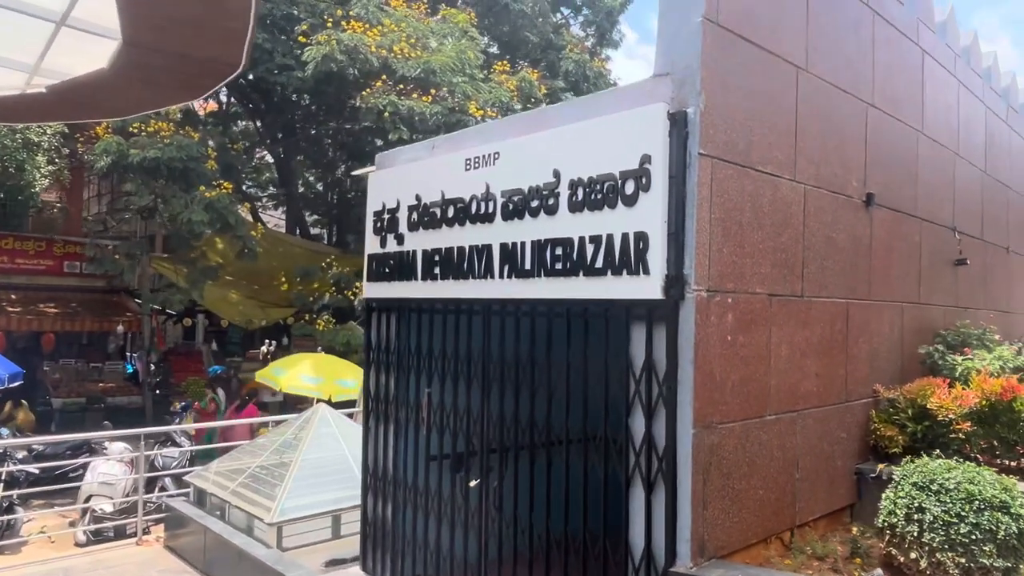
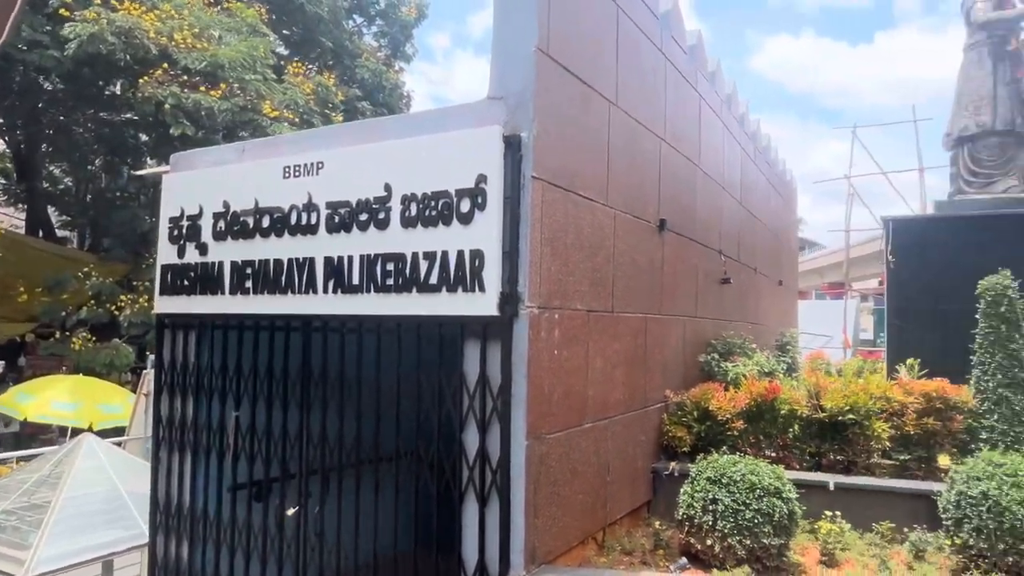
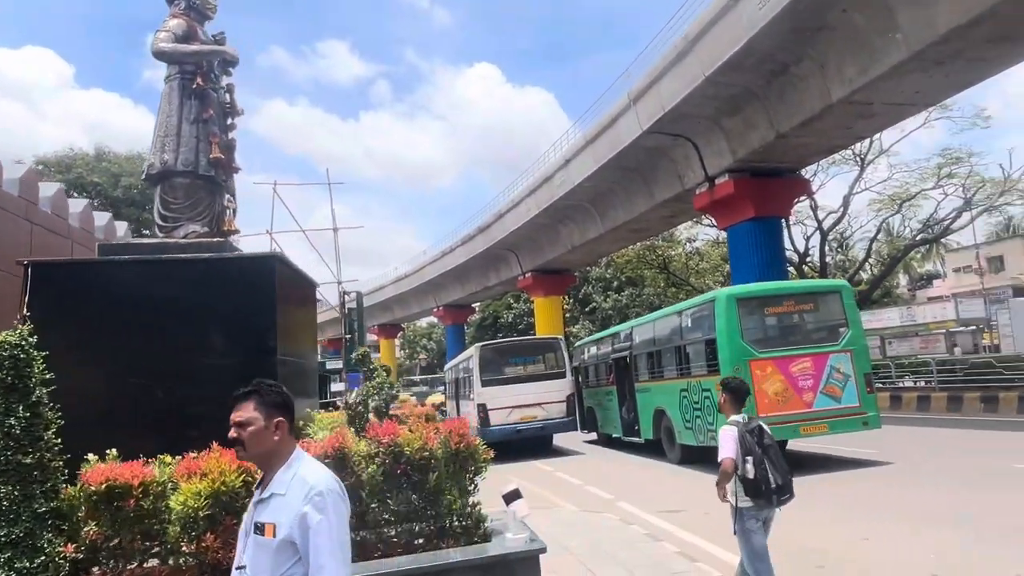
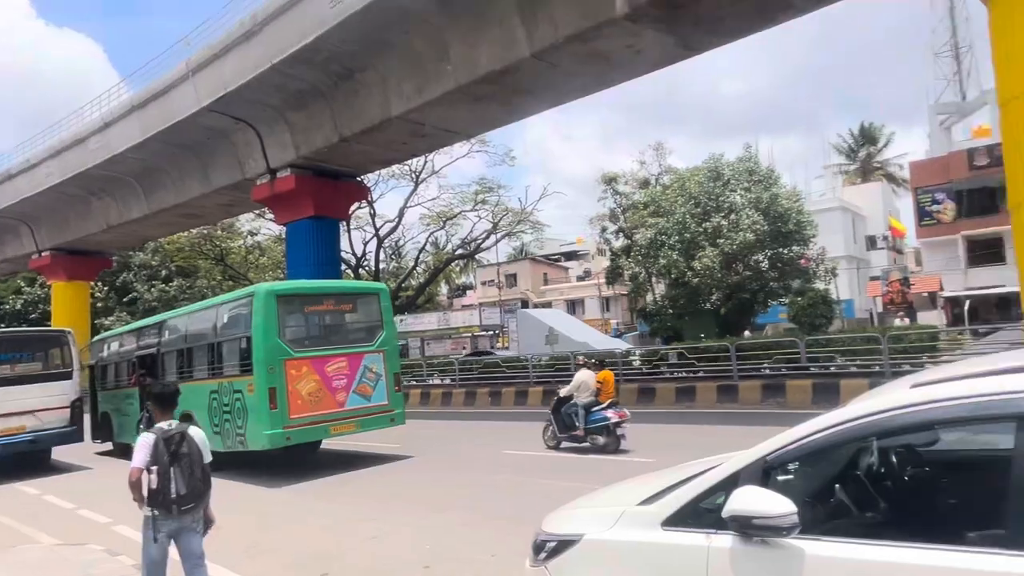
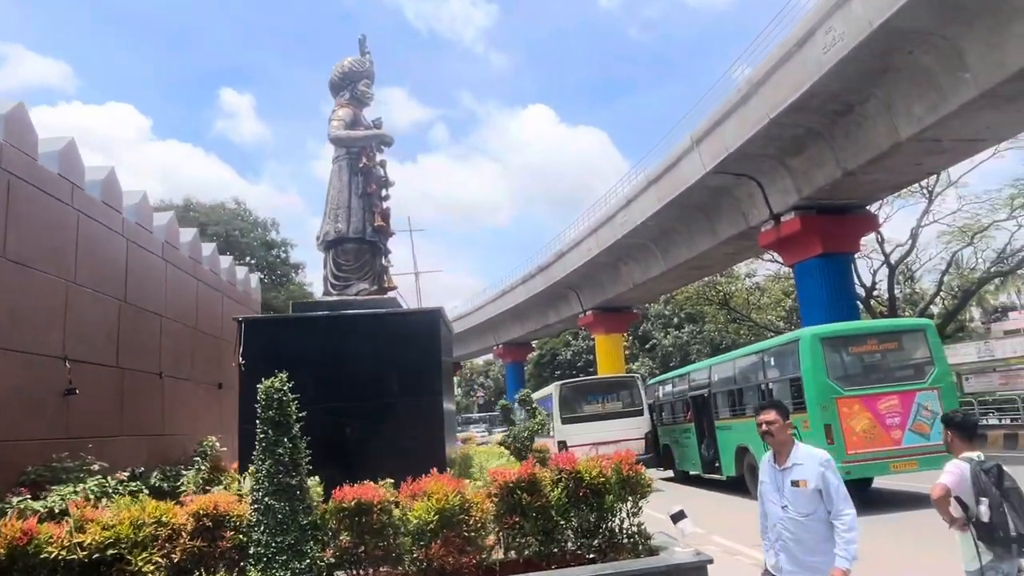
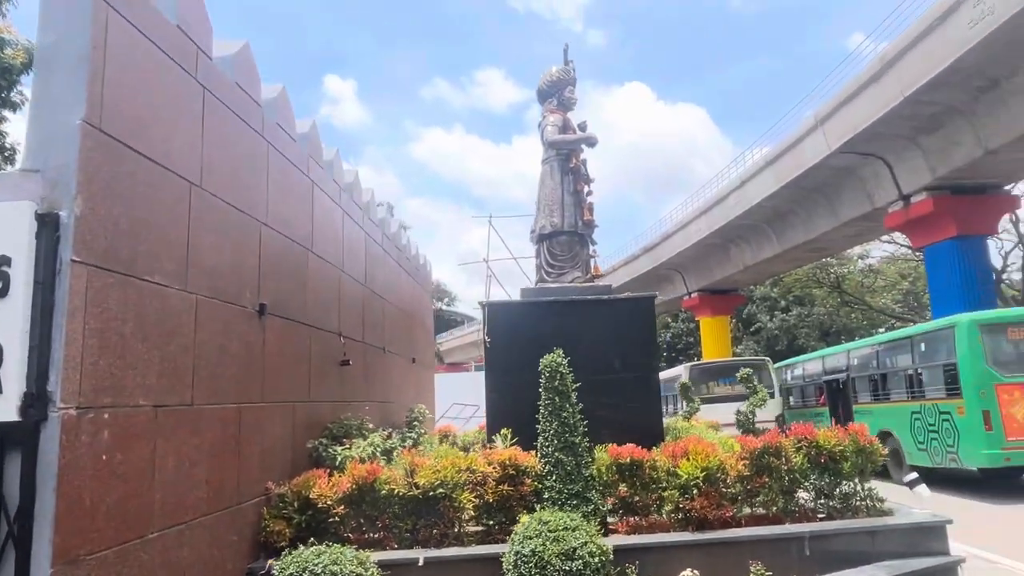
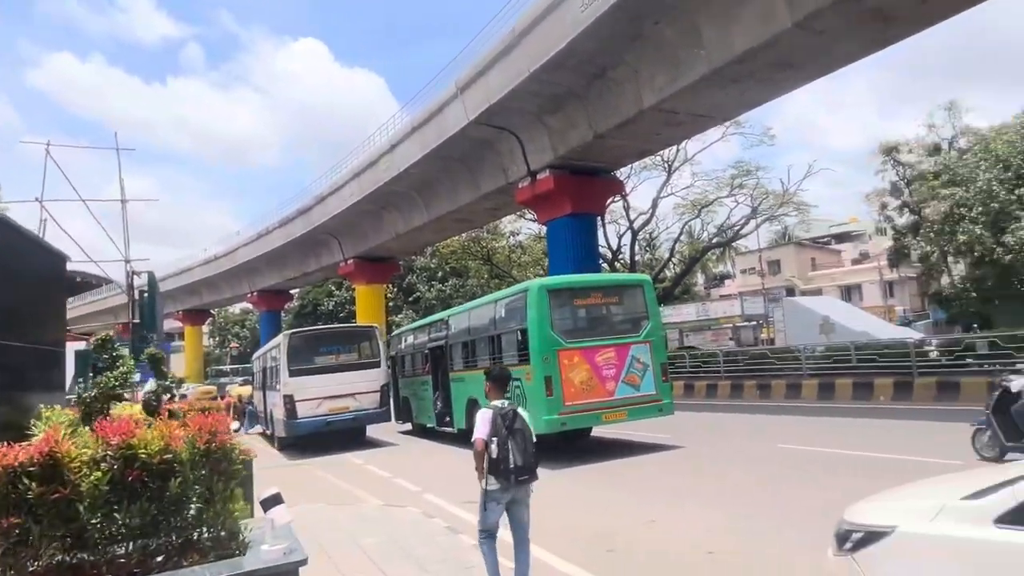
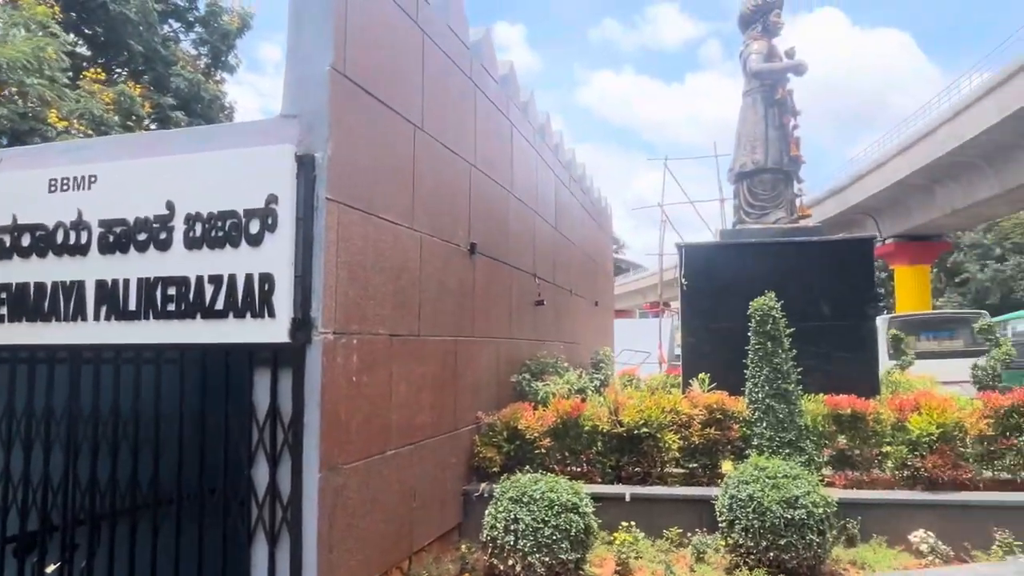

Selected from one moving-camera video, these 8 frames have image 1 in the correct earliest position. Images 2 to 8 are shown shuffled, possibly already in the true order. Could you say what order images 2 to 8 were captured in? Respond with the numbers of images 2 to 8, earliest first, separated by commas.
2, 8, 6, 5, 3, 7, 4
